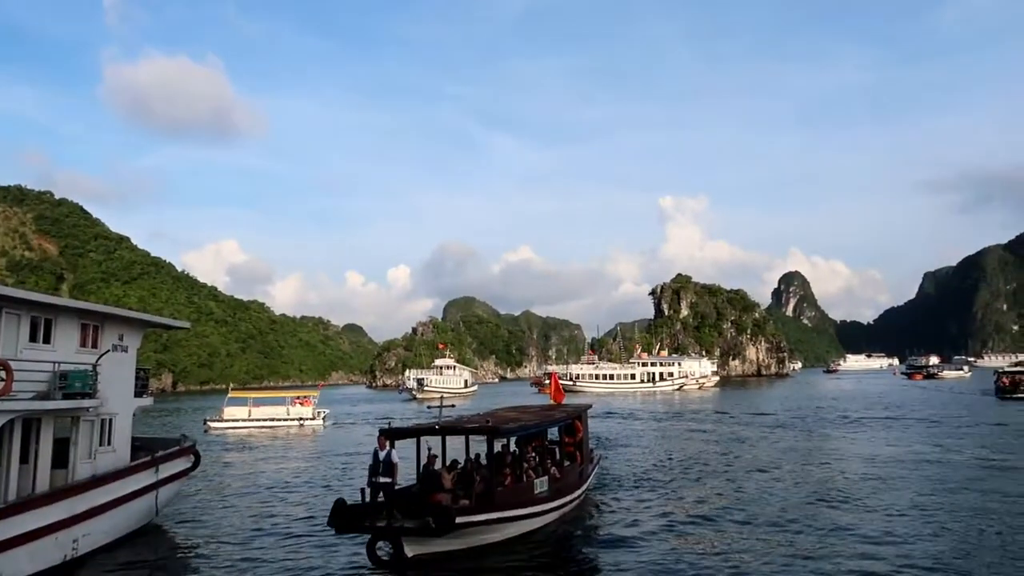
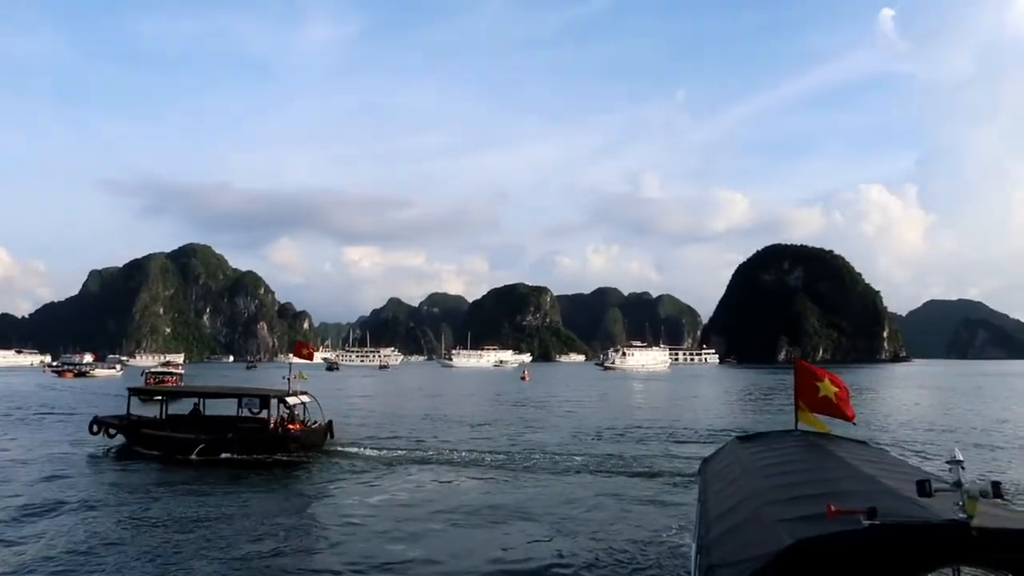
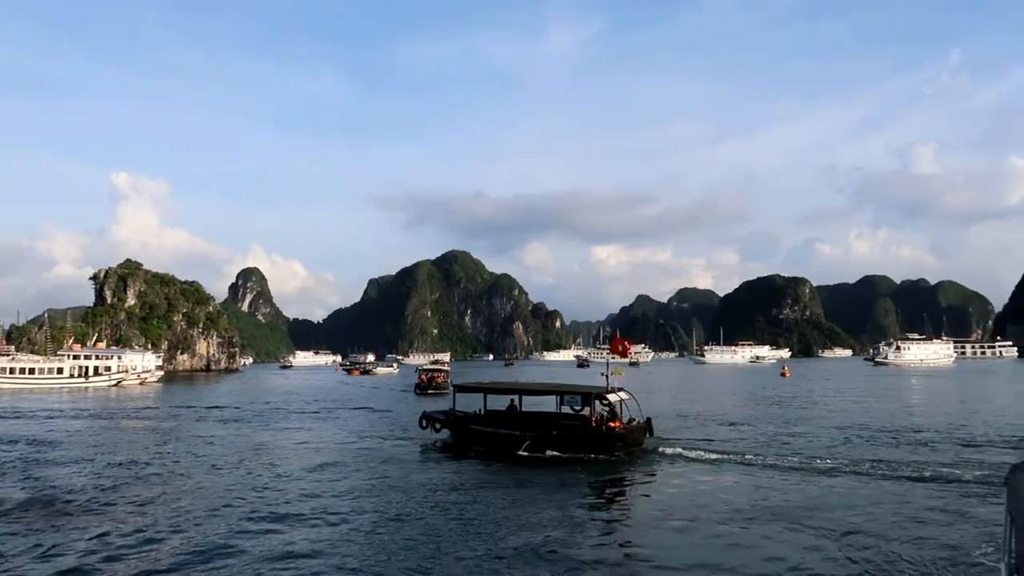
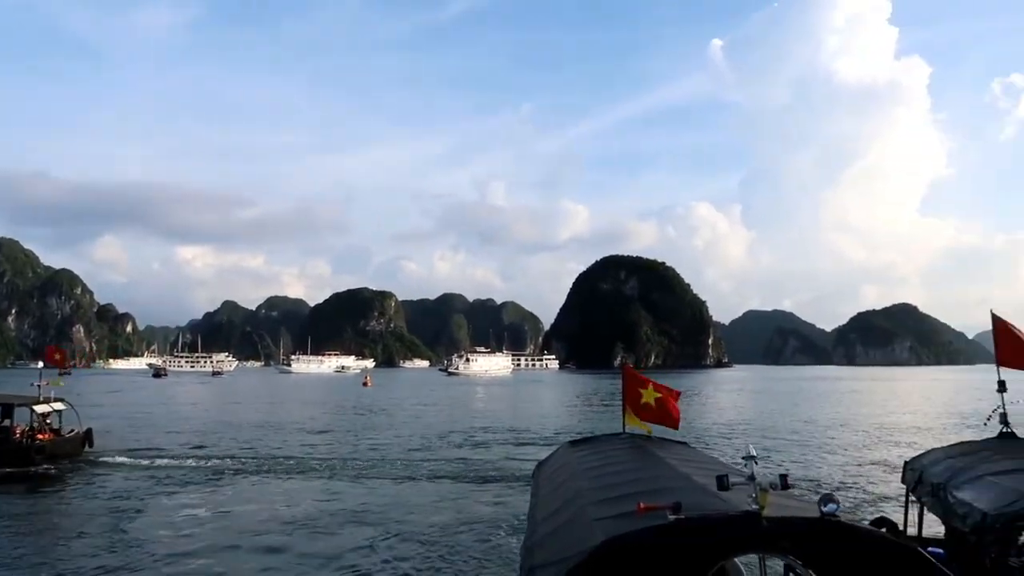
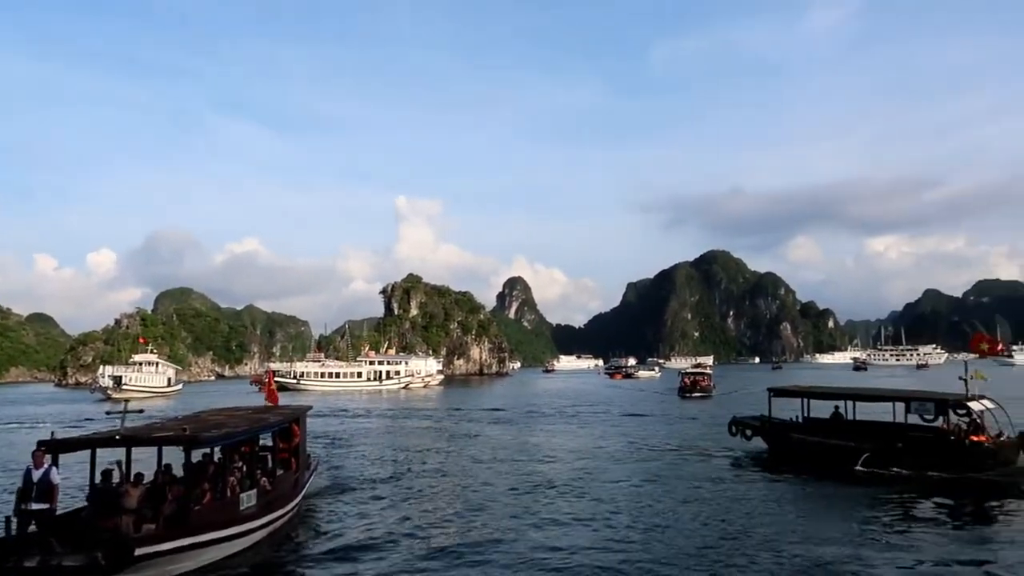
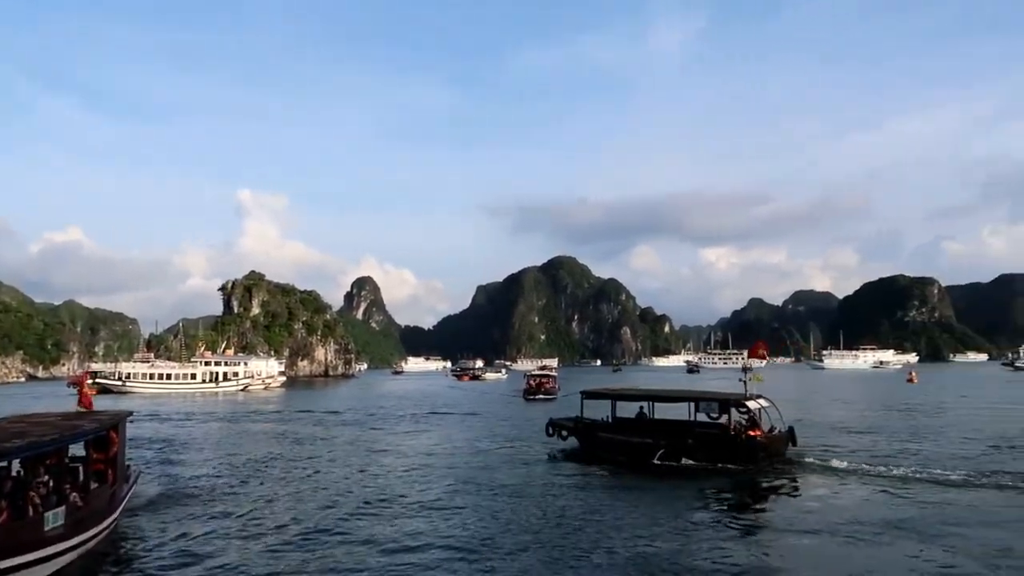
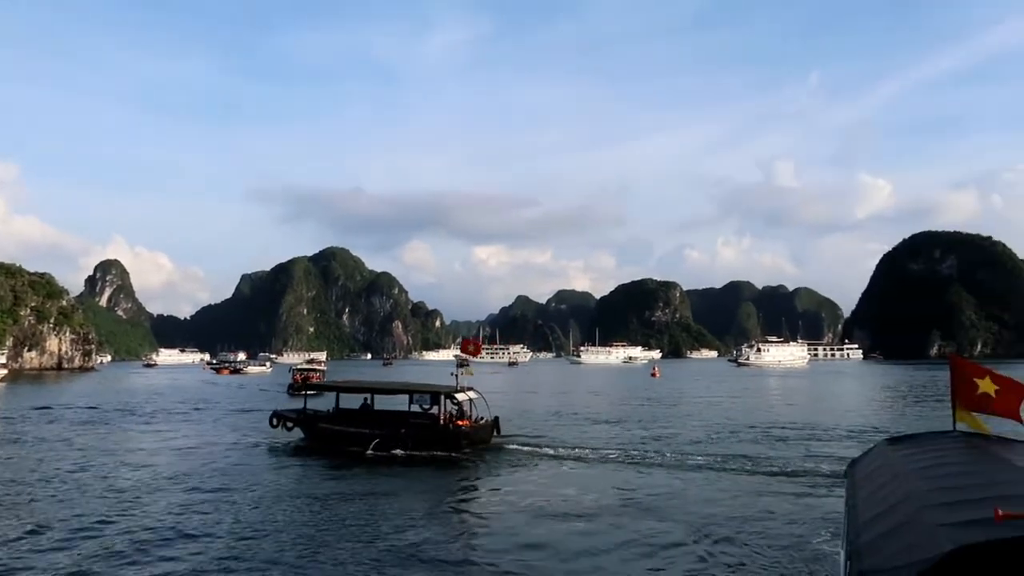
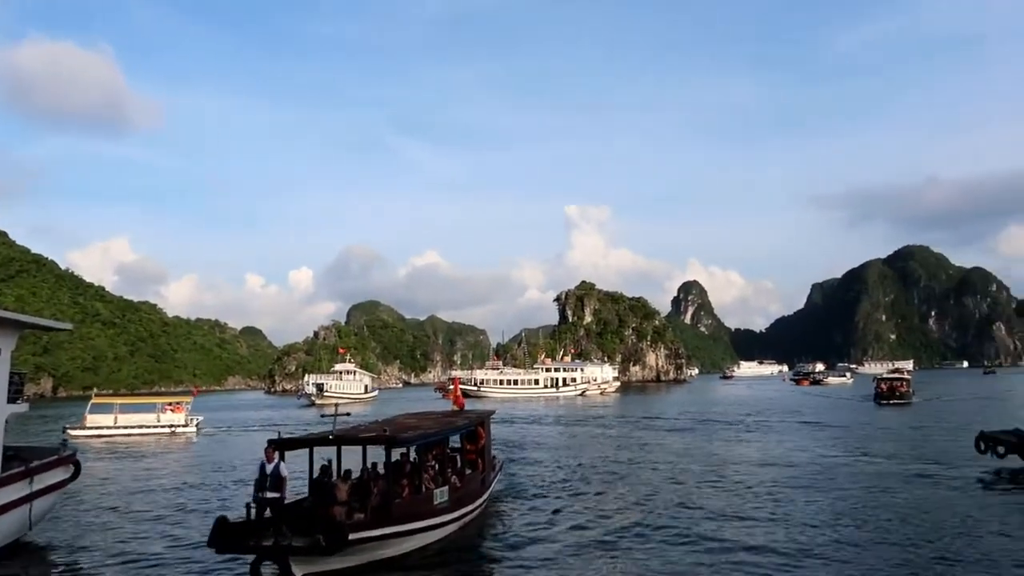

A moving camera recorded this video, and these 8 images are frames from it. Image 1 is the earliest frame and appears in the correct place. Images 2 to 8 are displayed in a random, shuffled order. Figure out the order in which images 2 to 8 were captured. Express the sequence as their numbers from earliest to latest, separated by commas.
8, 5, 6, 3, 7, 2, 4
